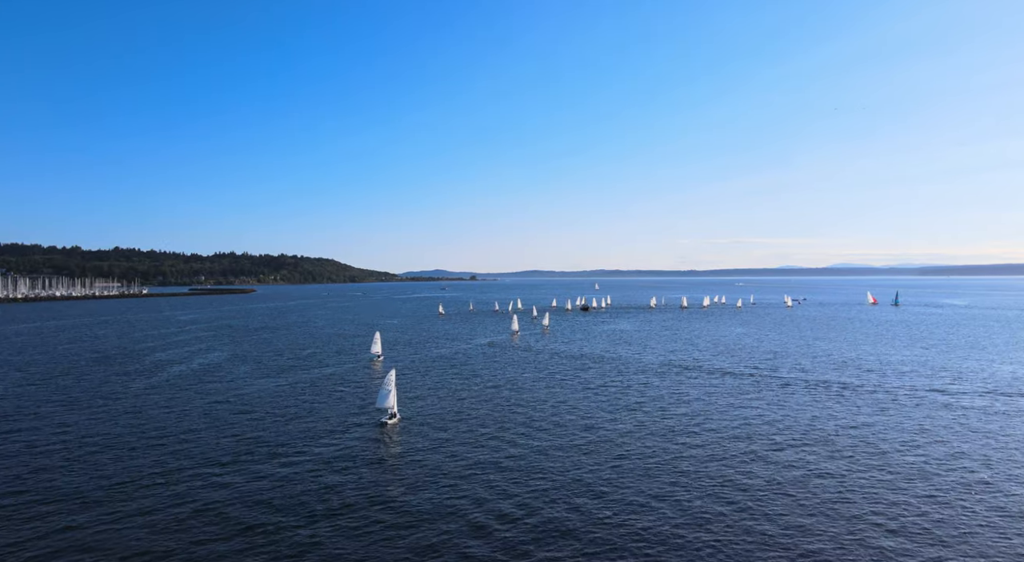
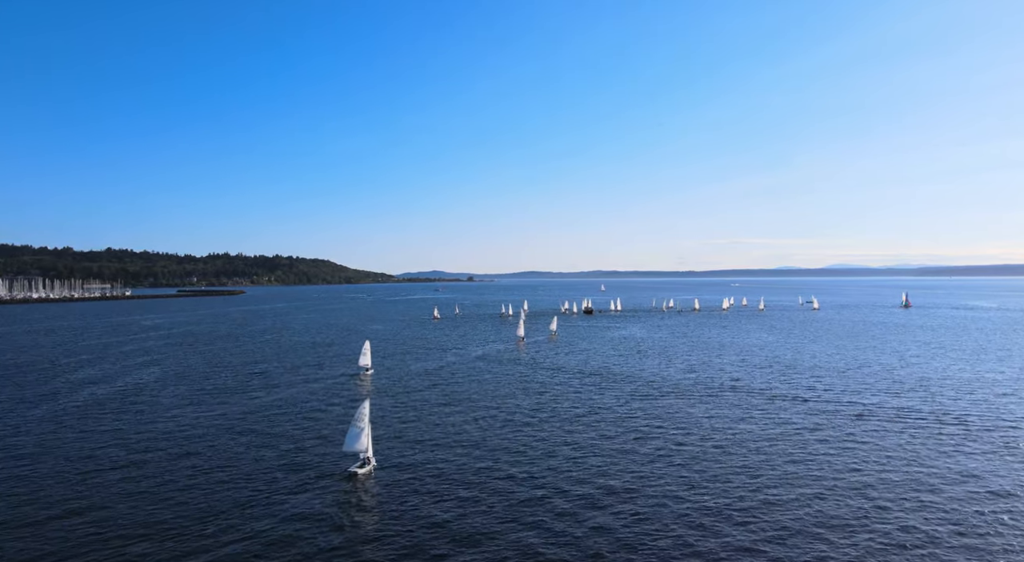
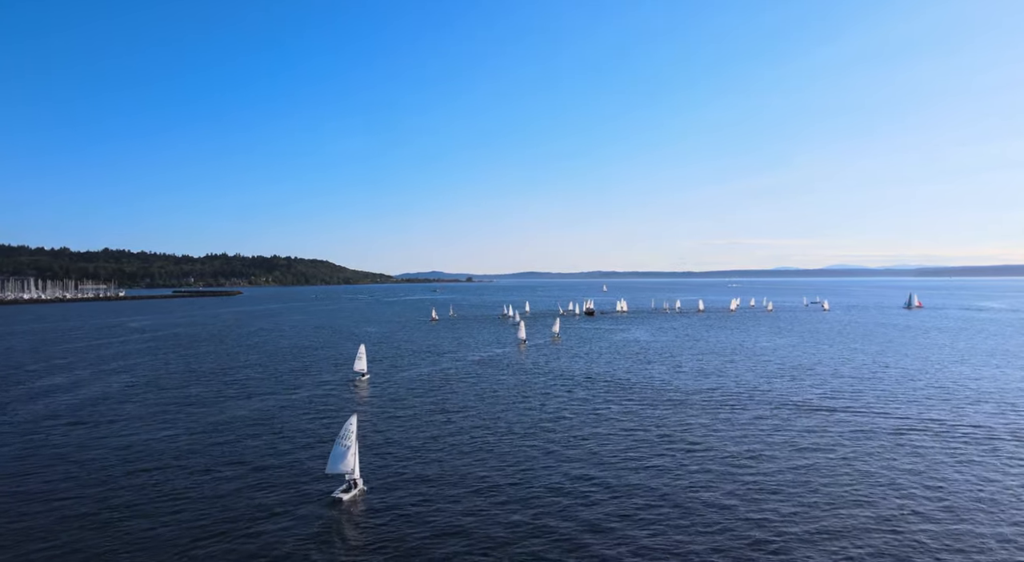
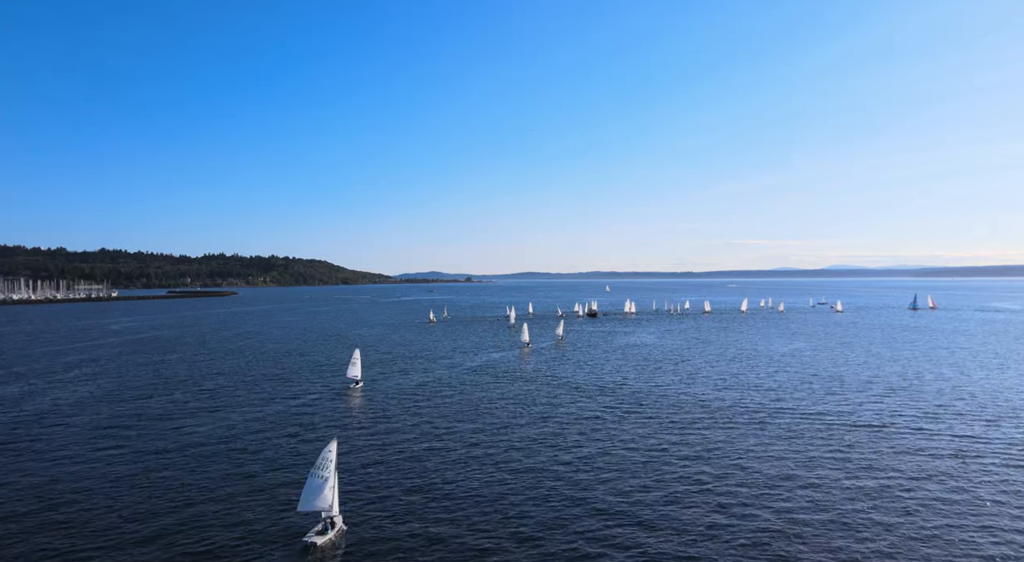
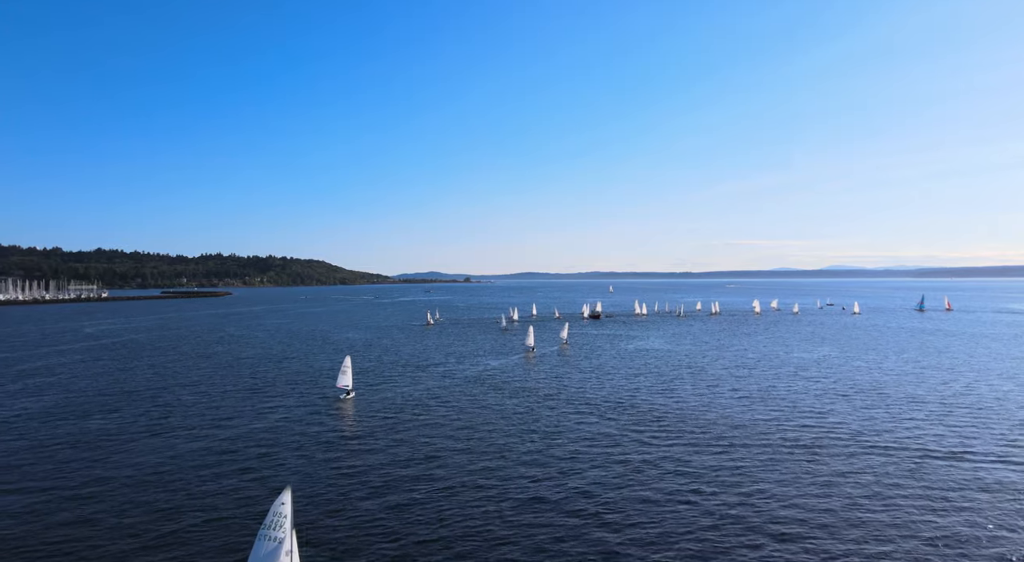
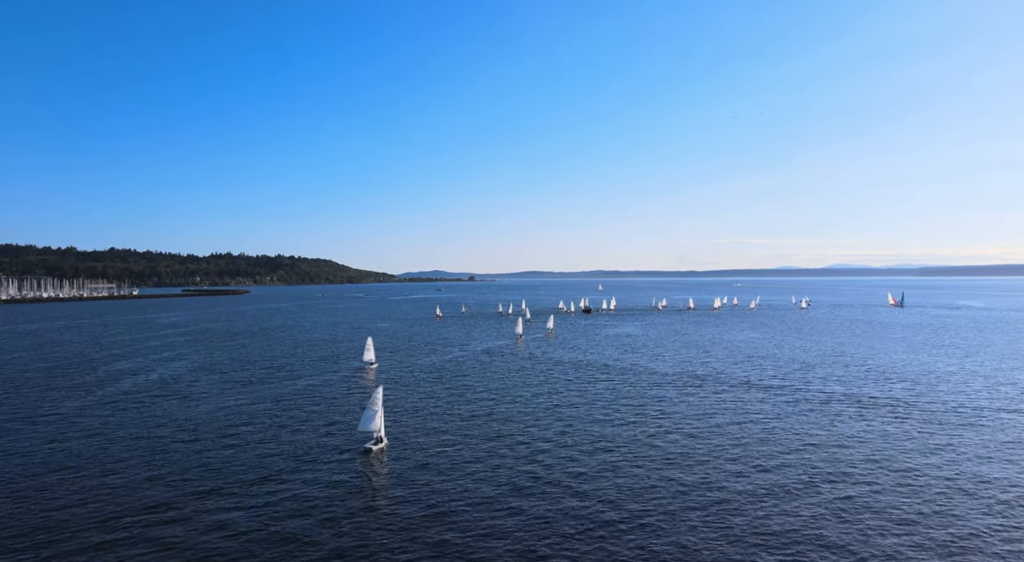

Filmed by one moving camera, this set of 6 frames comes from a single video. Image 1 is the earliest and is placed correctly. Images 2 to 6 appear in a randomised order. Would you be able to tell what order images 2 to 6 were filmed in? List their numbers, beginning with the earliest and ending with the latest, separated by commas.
6, 2, 3, 4, 5
